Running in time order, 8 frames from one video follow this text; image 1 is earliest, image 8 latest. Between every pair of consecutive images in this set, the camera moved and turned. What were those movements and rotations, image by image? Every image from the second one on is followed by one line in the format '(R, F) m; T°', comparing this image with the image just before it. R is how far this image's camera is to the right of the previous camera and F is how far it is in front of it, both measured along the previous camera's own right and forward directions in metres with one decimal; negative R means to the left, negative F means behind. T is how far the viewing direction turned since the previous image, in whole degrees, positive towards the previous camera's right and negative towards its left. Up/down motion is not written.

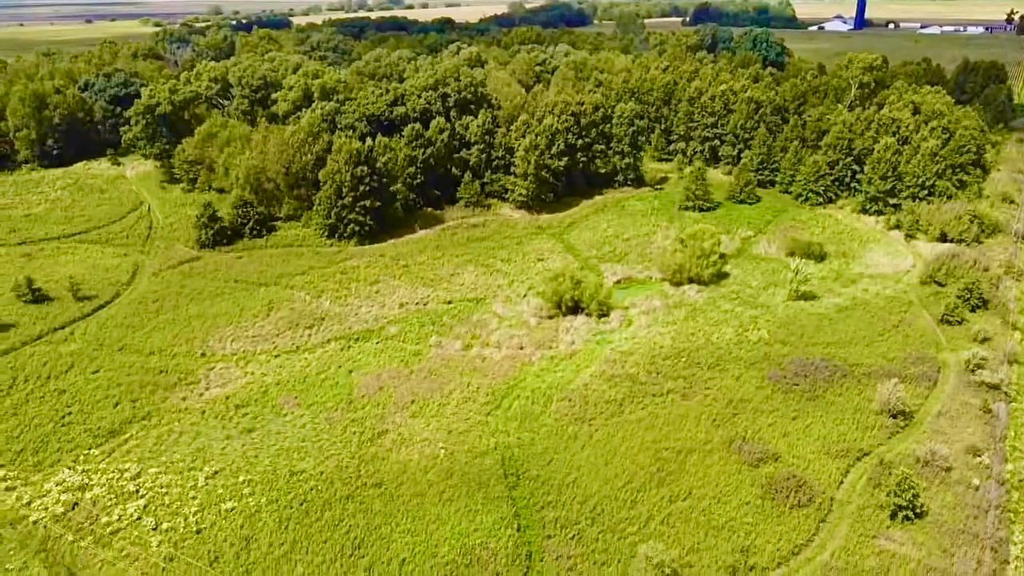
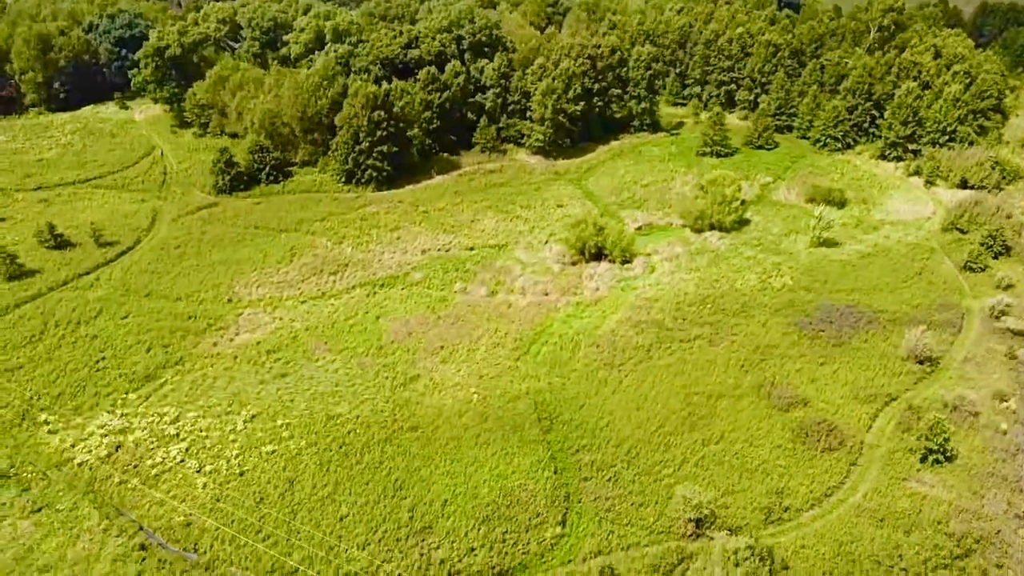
(-1.4, -0.1) m; 0°
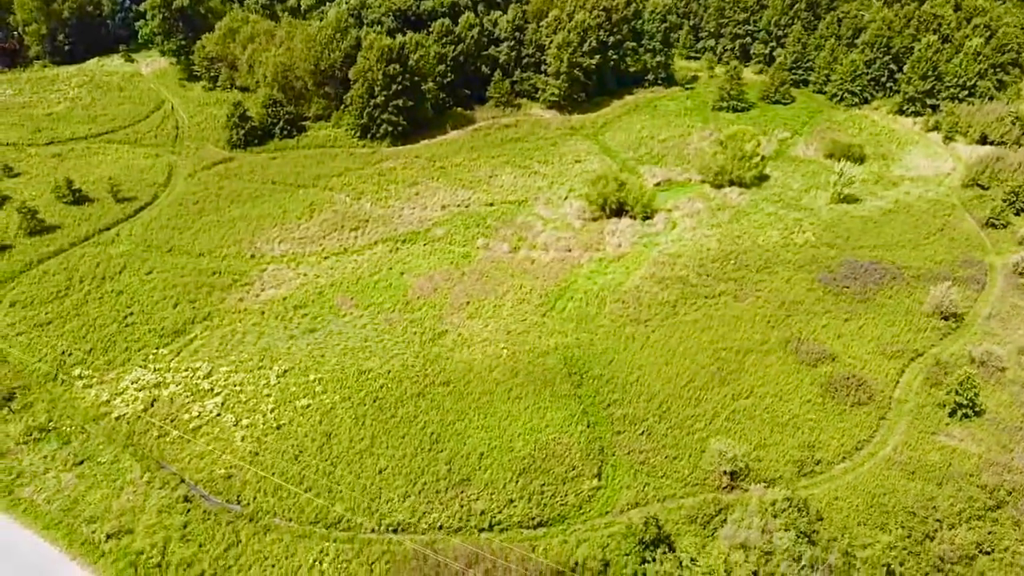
(-1.4, 0.0) m; 0°
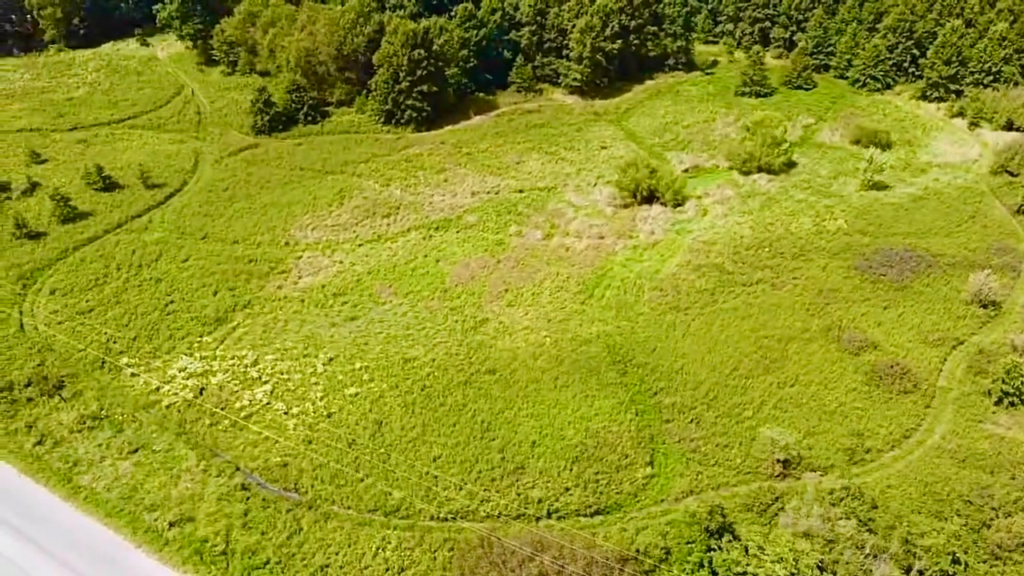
(-1.9, -0.1) m; 0°
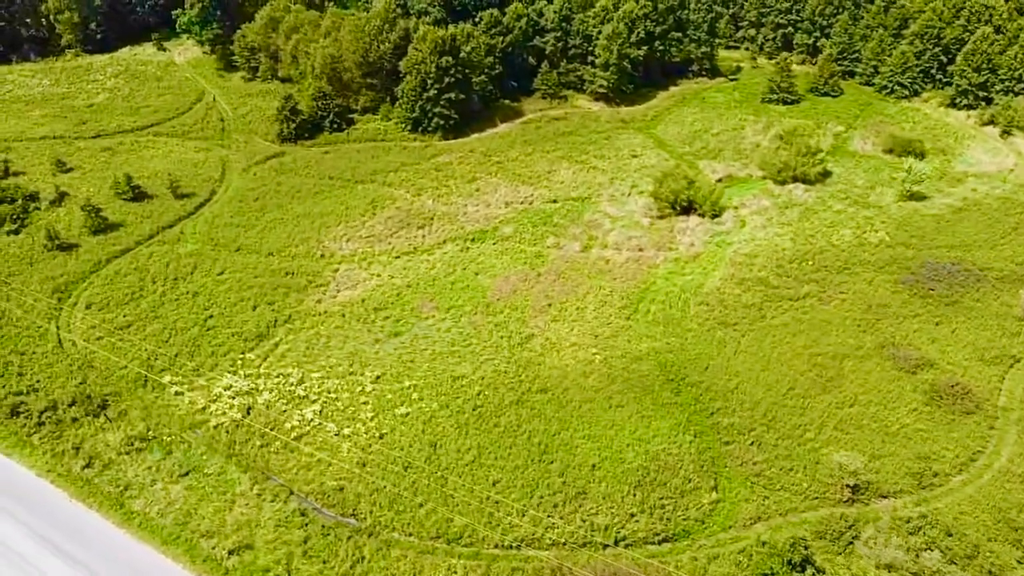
(-2.2, +0.6) m; 0°
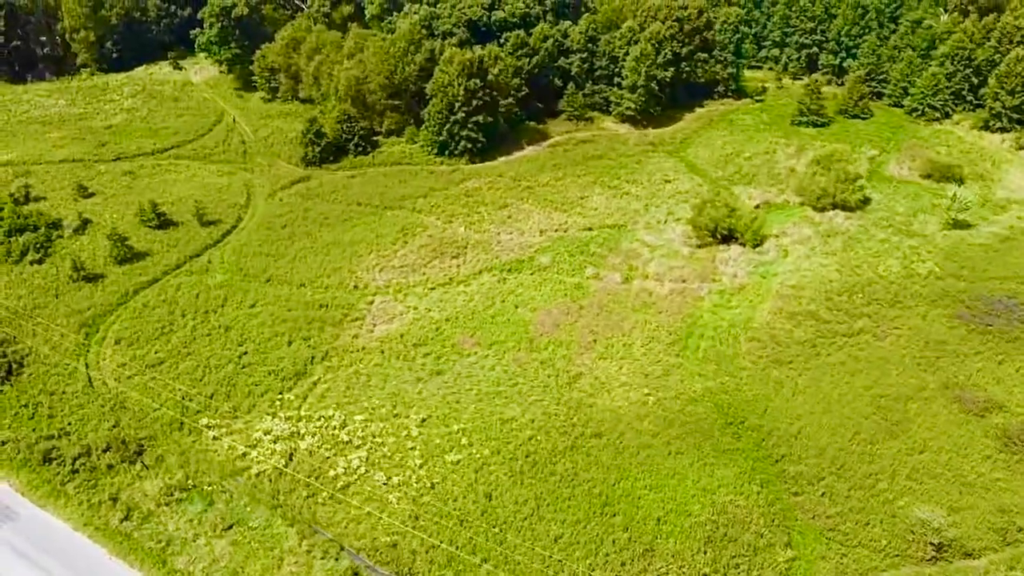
(-2.1, +1.4) m; 0°
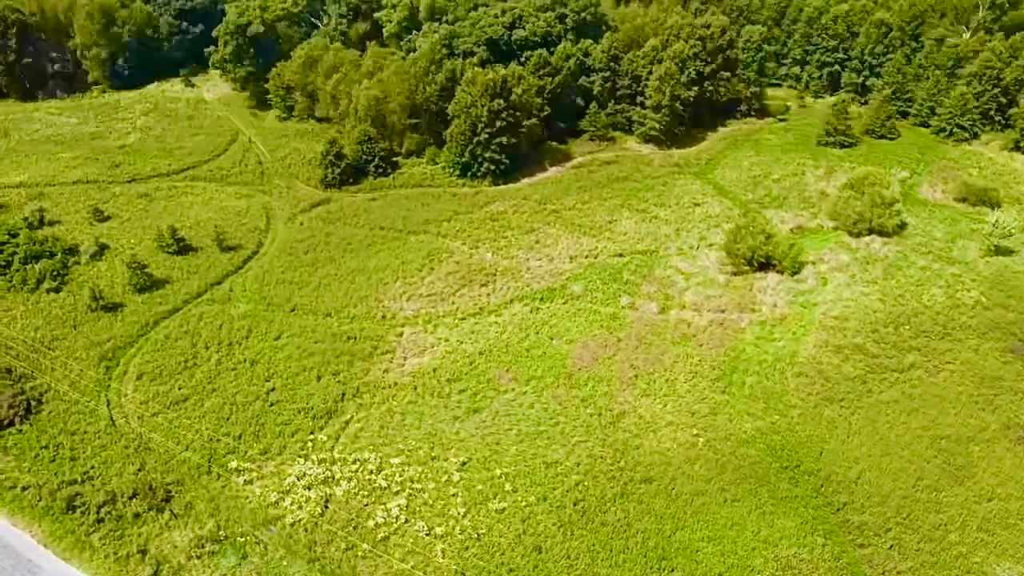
(-1.7, +1.4) m; 0°
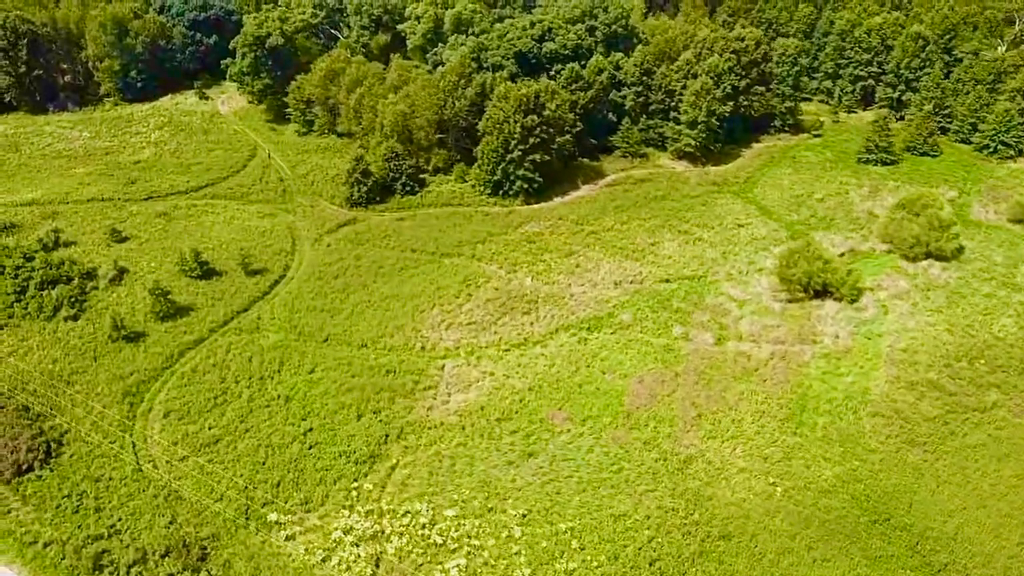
(-2.3, +2.5) m; 0°
